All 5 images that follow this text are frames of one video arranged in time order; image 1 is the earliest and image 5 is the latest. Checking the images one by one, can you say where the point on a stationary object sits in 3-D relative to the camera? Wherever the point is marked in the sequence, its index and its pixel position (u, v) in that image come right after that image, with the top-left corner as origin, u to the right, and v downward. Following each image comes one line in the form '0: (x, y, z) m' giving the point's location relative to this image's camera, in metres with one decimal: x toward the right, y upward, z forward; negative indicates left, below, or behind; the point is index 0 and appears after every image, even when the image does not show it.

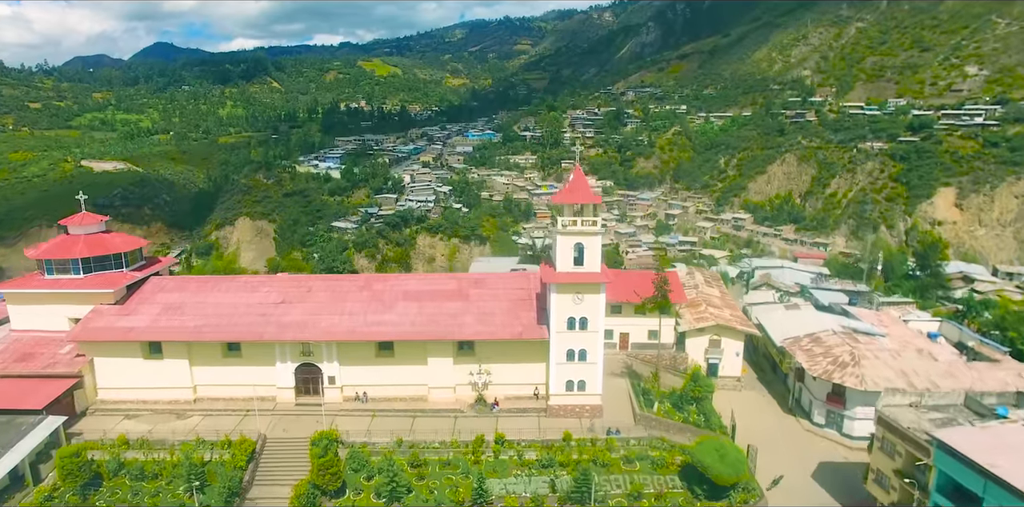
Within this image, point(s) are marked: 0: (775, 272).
0: (+7.4, -0.5, +16.6) m
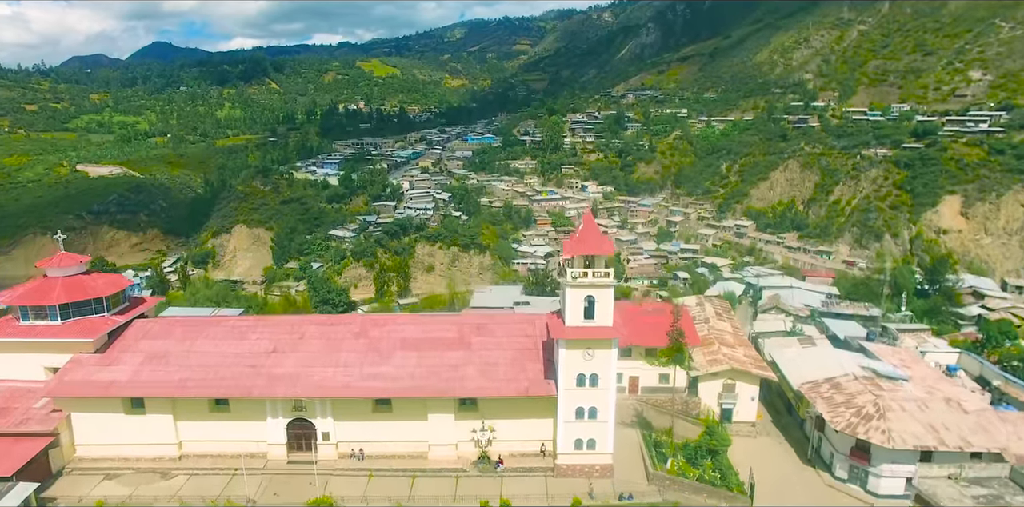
0: (+7.4, -1.1, +16.2) m
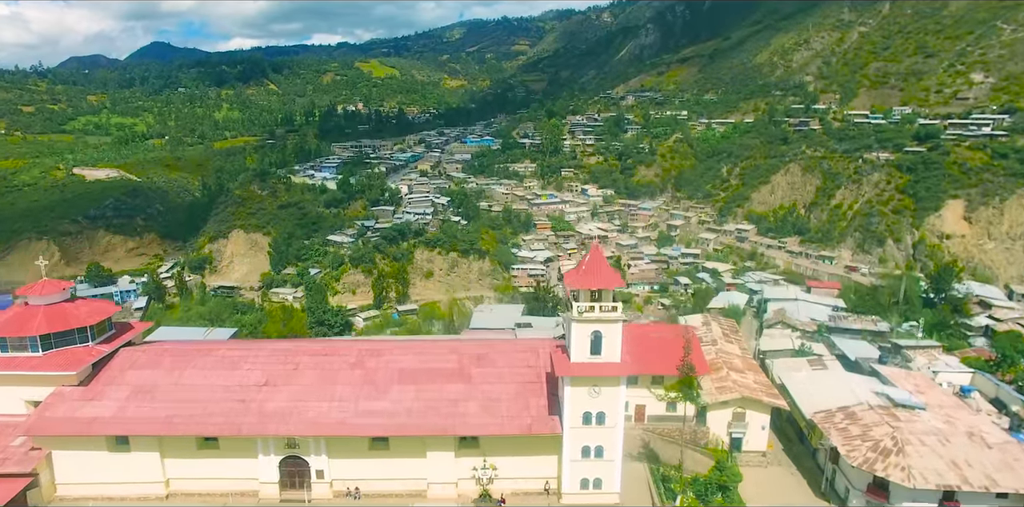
0: (+7.4, -1.4, +15.9) m
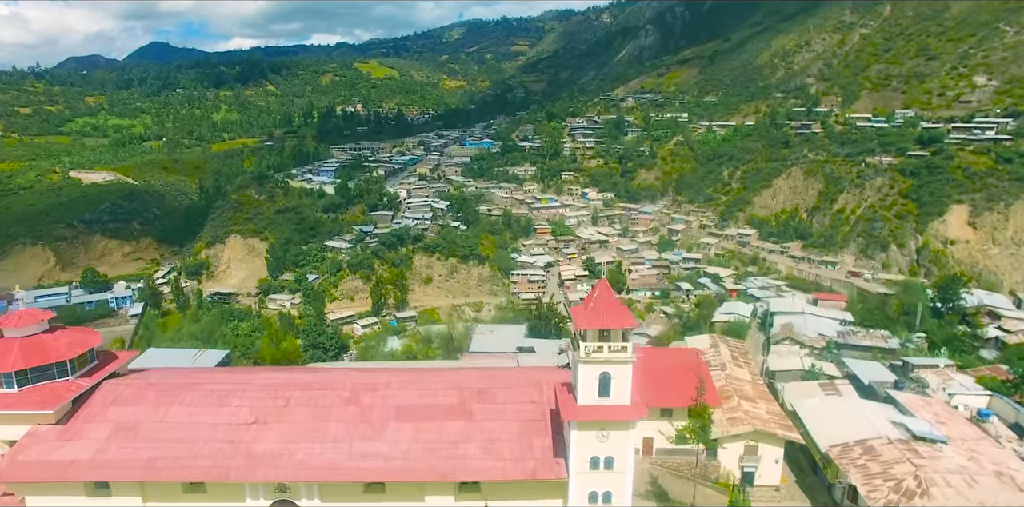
0: (+7.5, -1.8, +15.5) m
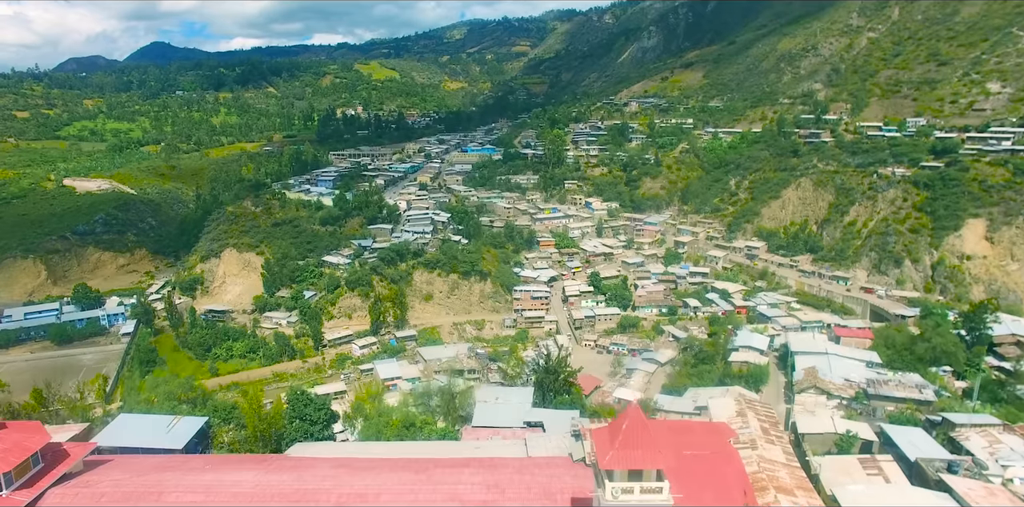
0: (+7.6, -2.7, +14.5) m
